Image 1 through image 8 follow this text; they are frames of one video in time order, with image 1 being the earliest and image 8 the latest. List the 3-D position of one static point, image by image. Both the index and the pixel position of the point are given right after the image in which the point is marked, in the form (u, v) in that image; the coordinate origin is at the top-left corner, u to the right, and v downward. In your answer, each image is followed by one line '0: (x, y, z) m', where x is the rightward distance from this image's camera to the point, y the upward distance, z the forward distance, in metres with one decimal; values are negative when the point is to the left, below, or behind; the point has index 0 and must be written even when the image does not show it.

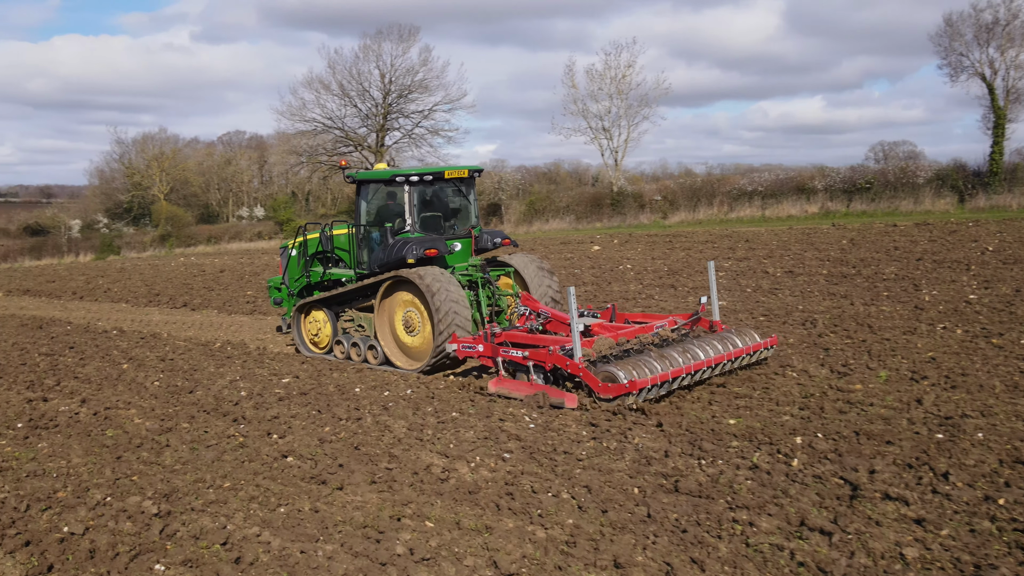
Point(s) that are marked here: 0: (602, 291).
0: (+1.0, 0.0, +11.5) m
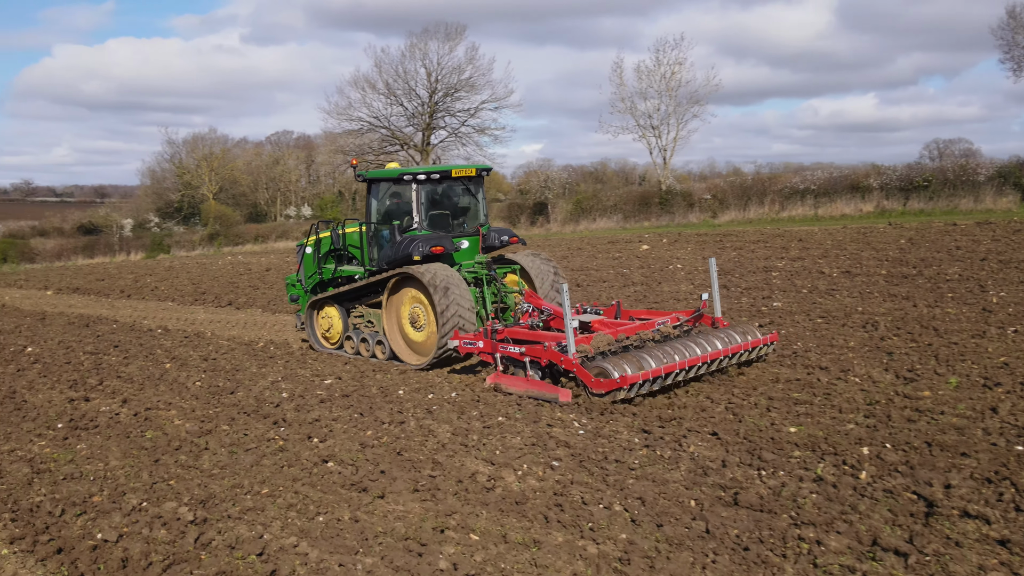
0: (+1.6, 0.0, +11.2) m
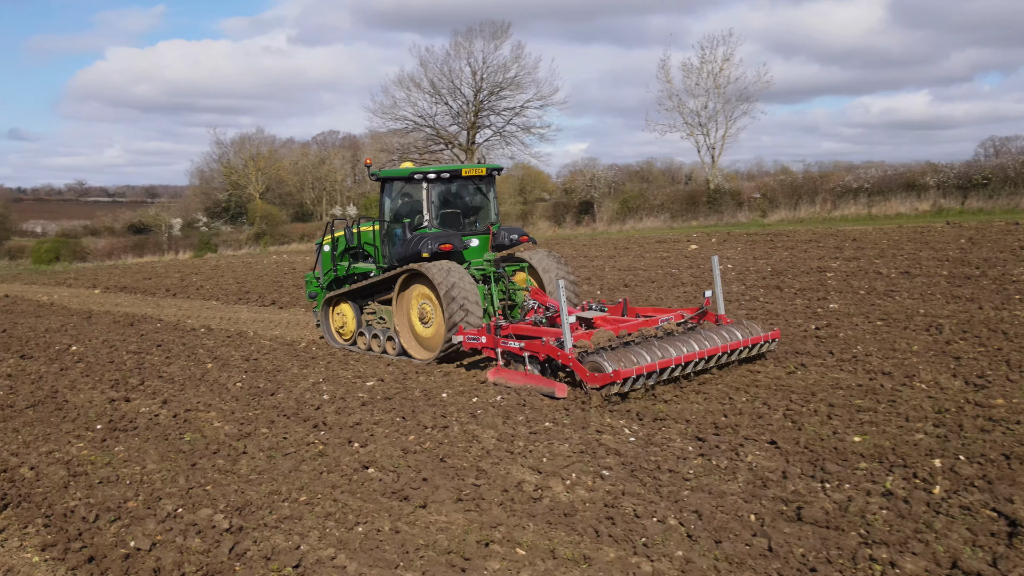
0: (+2.1, 0.0, +10.9) m
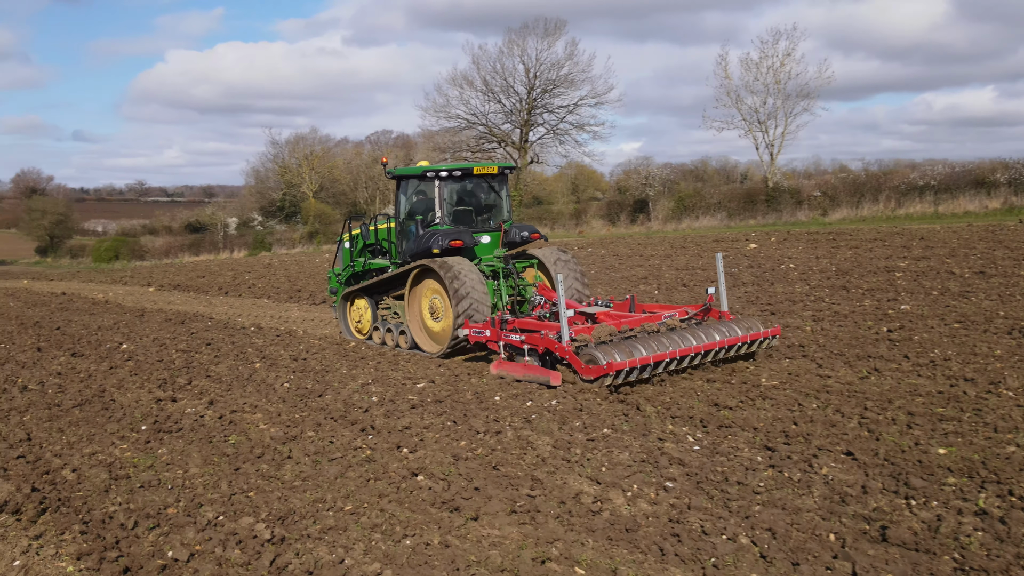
0: (+2.7, 0.0, +10.5) m
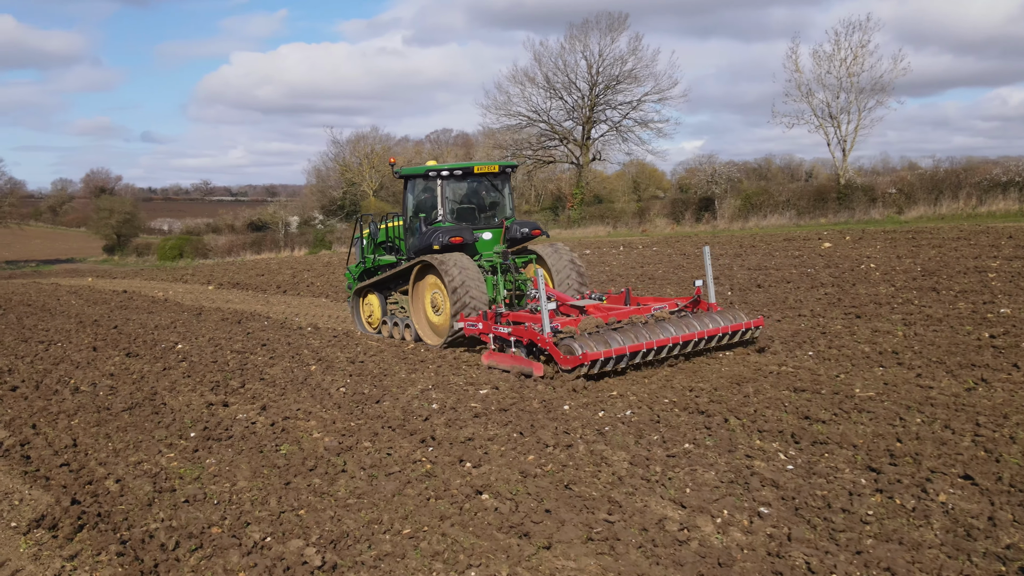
0: (+3.3, 0.0, +9.9) m
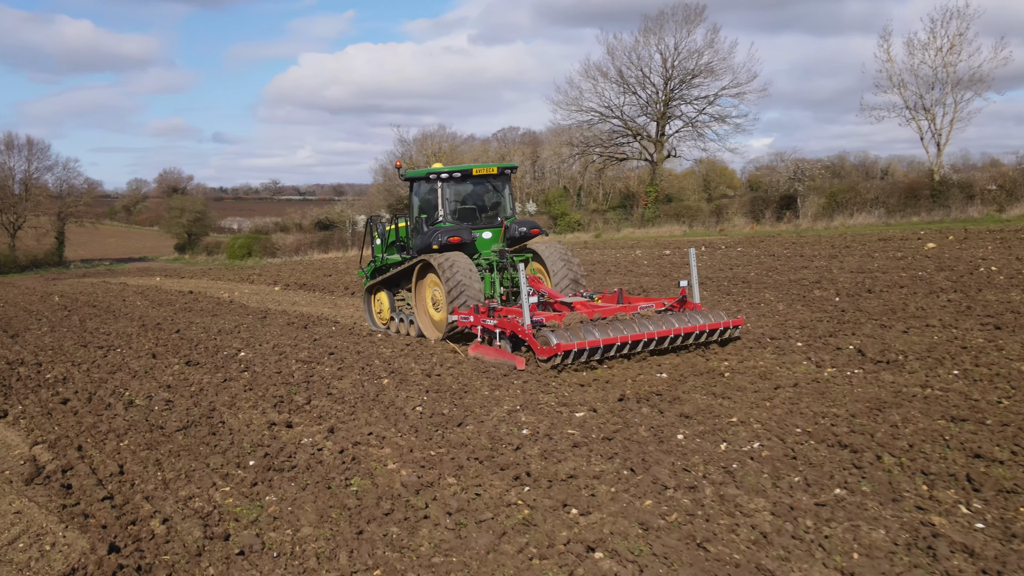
0: (+4.1, -0.1, +8.9) m
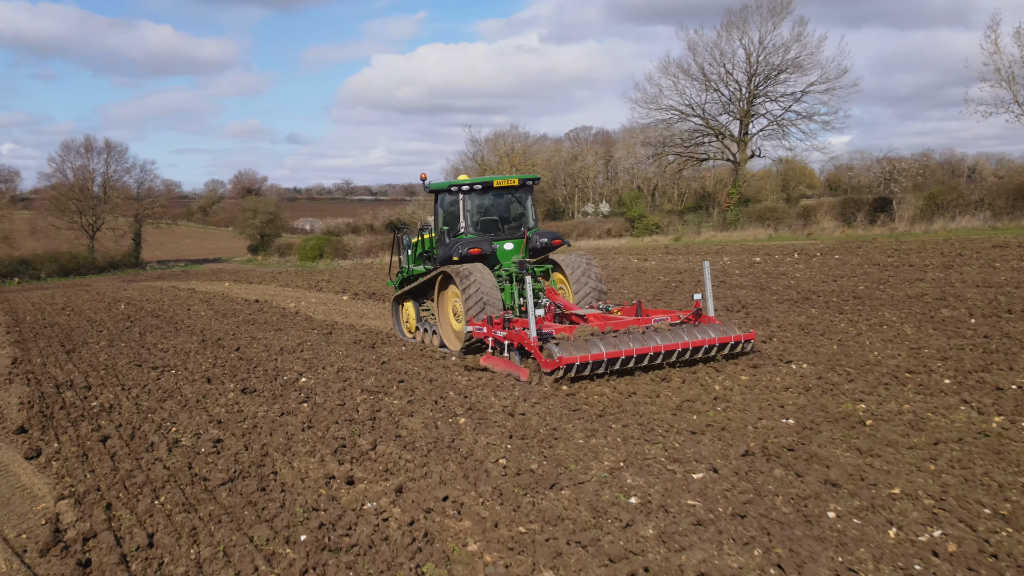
0: (+4.8, -0.3, +7.6) m
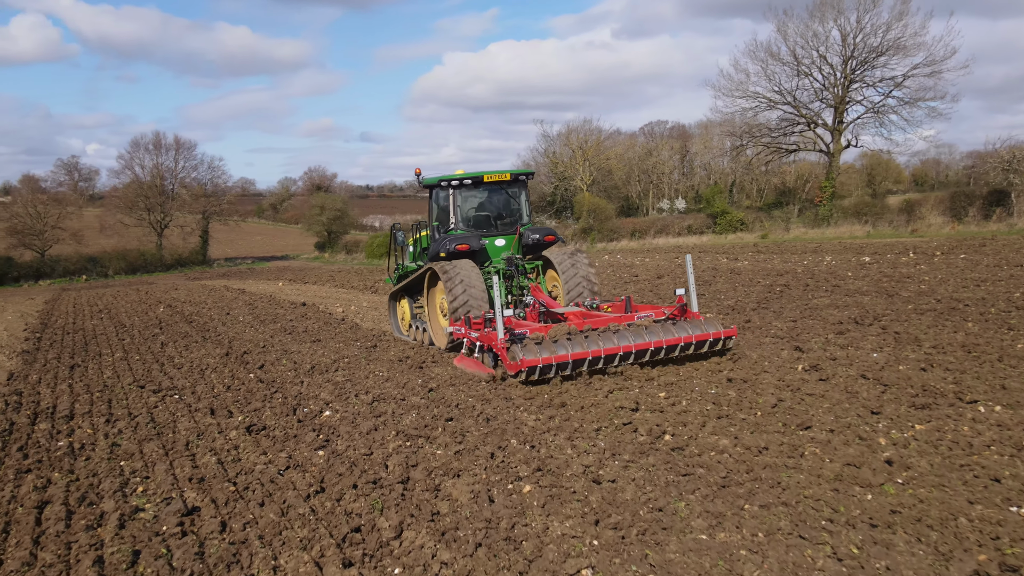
0: (+5.3, -0.4, +5.5) m
